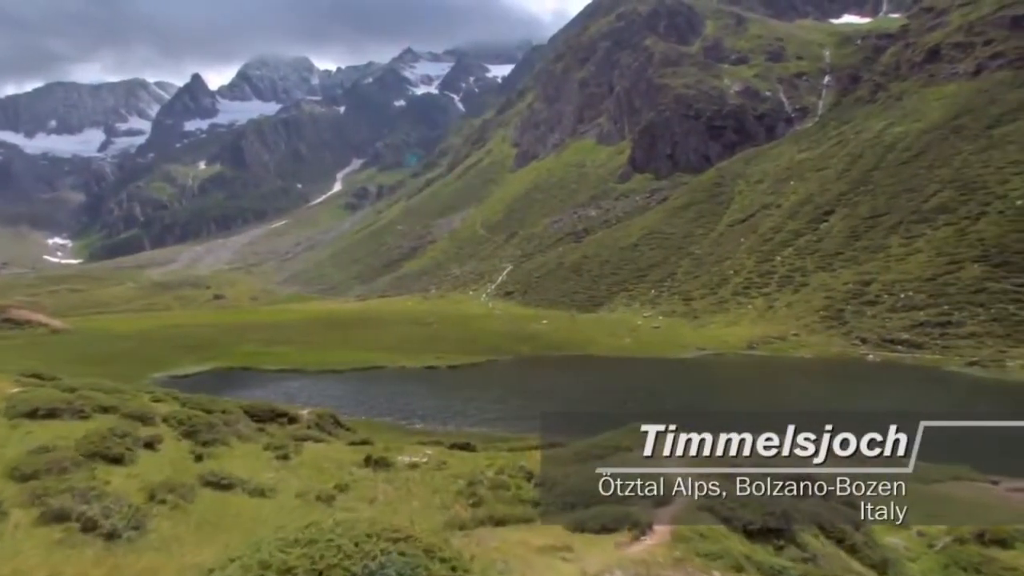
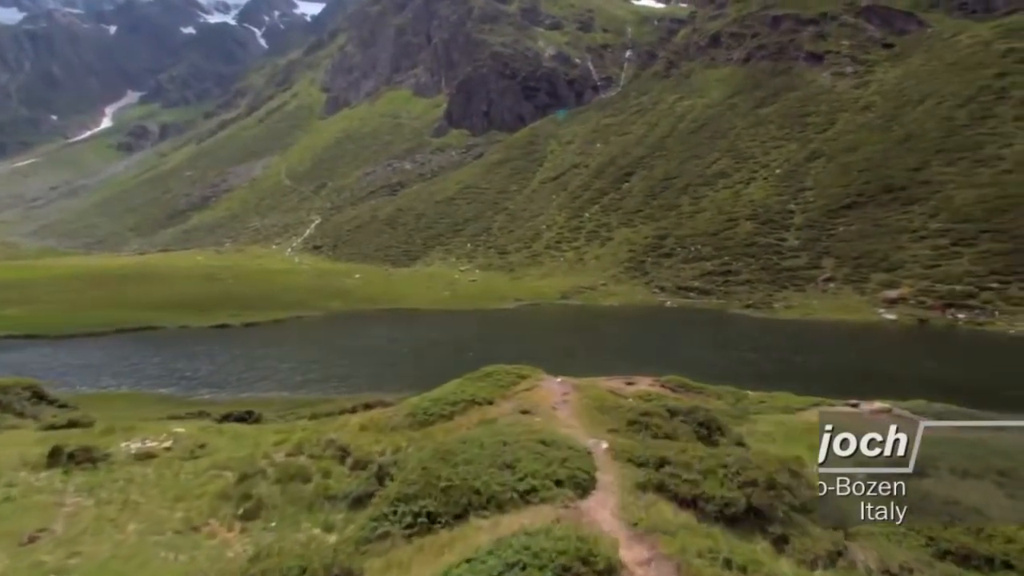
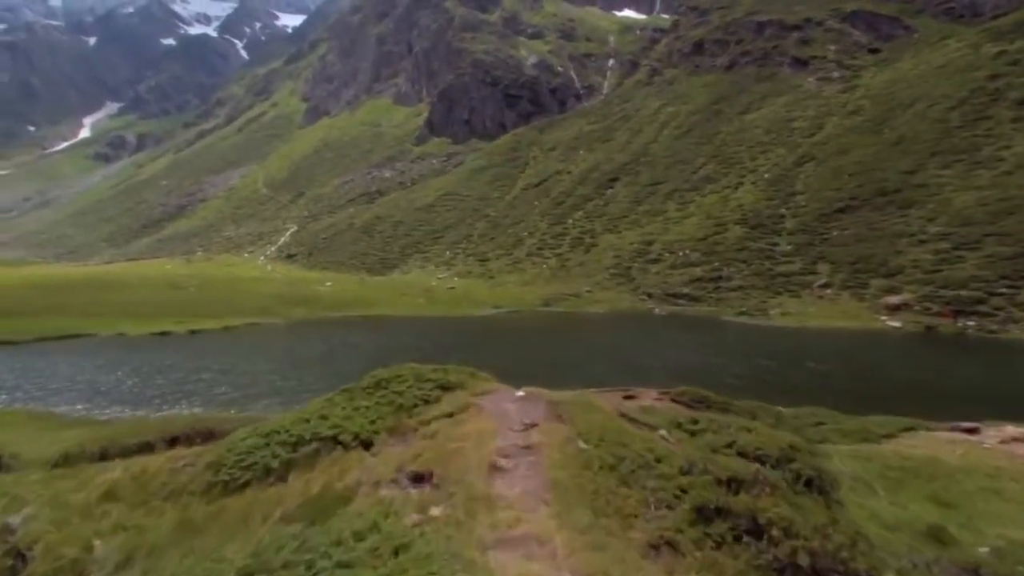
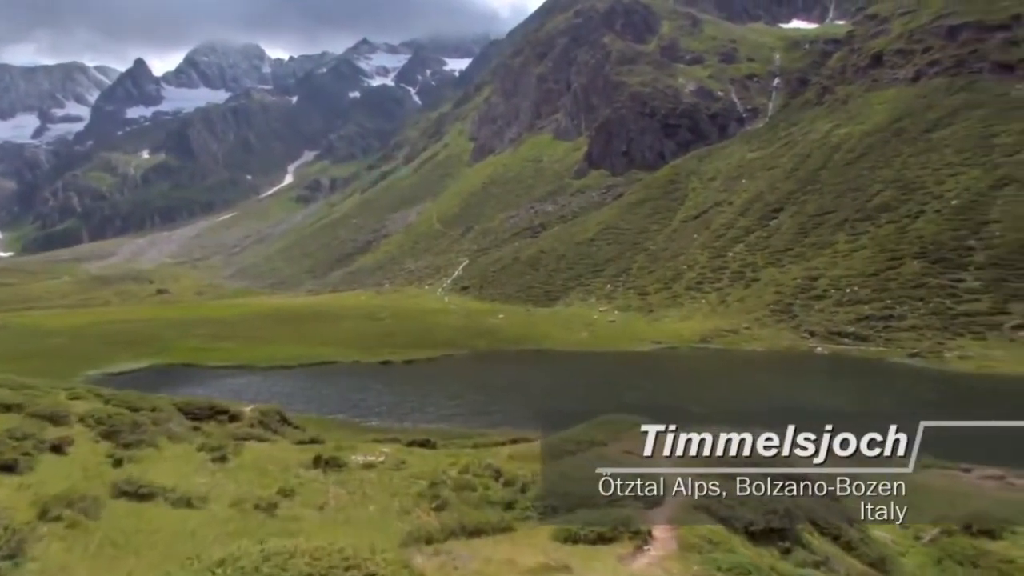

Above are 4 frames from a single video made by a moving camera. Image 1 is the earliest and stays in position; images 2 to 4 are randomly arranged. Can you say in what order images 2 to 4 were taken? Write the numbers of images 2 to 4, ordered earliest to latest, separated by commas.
4, 2, 3
